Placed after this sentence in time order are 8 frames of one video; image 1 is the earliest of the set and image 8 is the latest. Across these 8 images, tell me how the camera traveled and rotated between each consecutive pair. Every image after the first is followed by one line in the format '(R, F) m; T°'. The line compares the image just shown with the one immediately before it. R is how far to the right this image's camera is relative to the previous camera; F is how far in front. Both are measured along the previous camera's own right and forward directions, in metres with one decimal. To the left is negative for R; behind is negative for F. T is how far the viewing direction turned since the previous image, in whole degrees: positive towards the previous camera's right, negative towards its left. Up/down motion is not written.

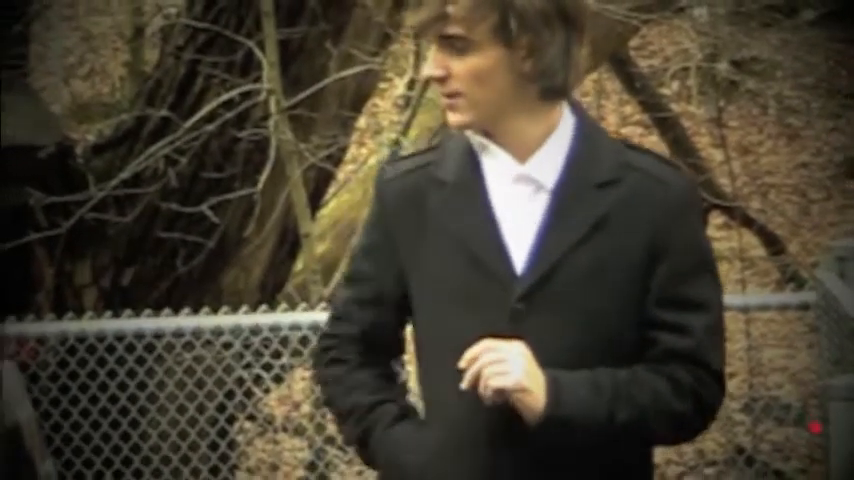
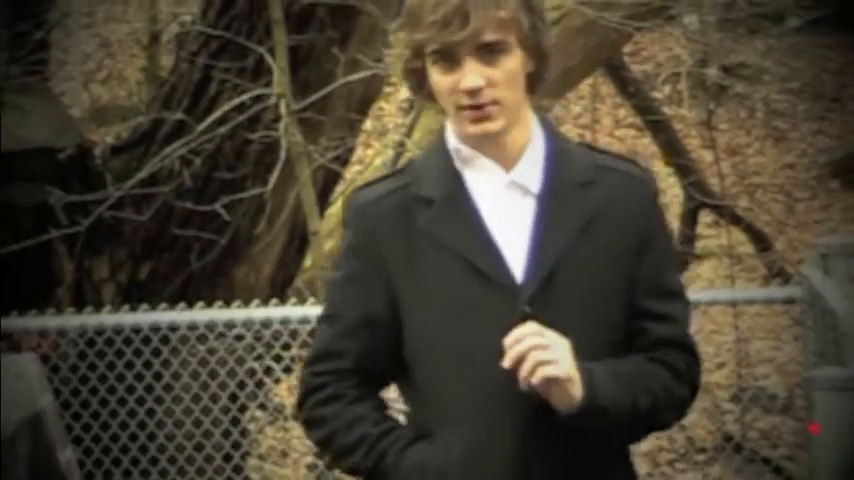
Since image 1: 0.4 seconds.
(0.0, -0.1) m; 0°
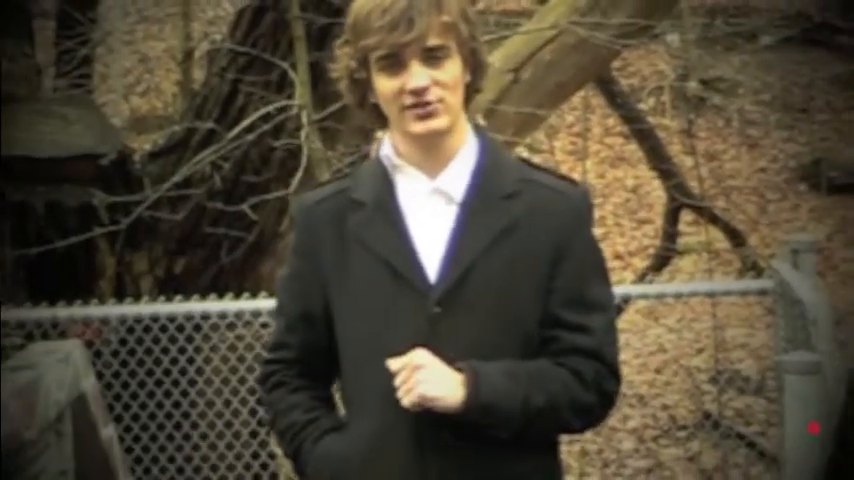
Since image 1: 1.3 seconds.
(0.0, -0.3) m; 0°
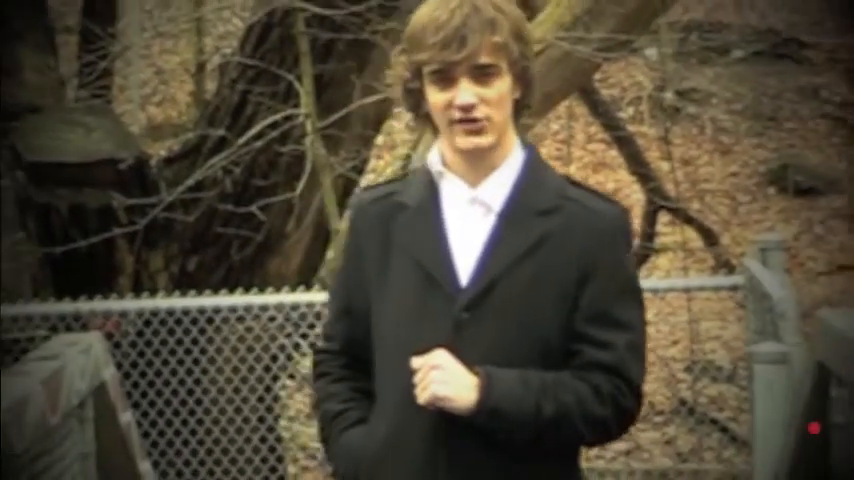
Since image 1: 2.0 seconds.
(0.0, -0.3) m; 0°
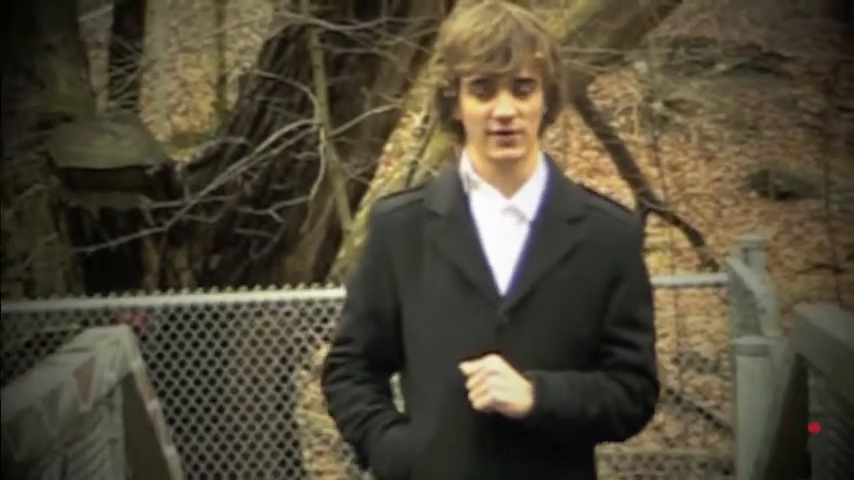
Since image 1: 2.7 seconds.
(0.0, -0.3) m; 0°
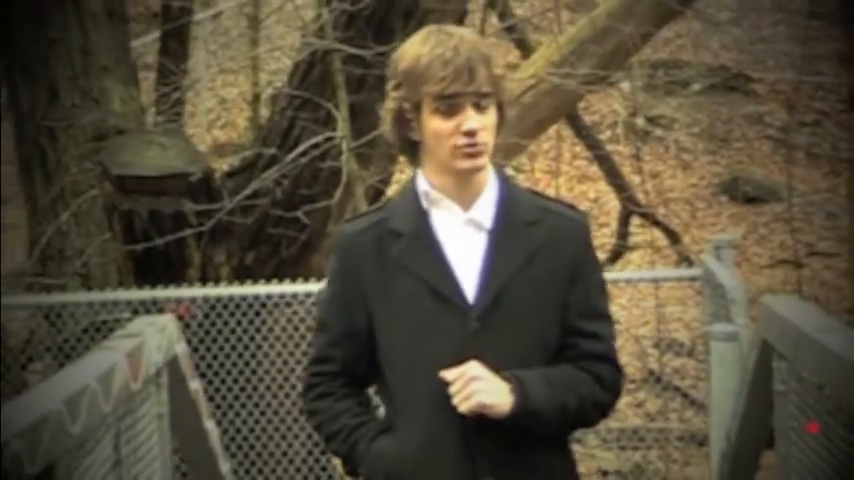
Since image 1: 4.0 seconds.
(-0.1, -0.6) m; 0°
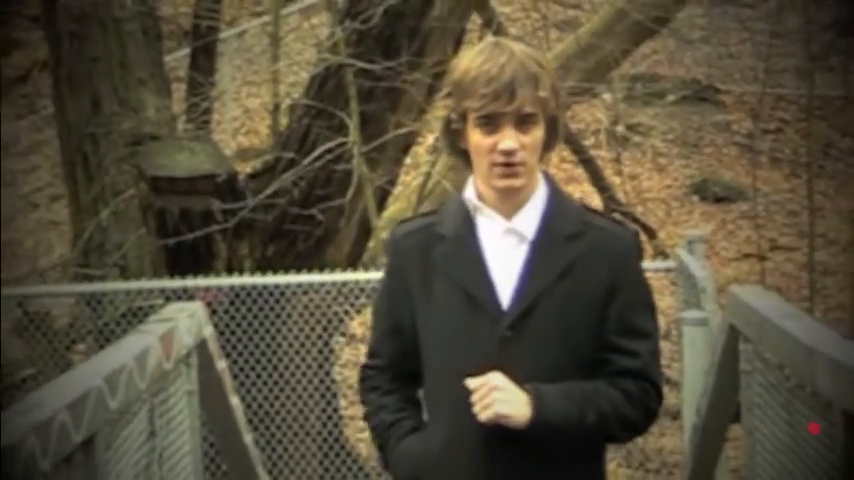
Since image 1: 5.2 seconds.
(0.0, -0.5) m; 0°
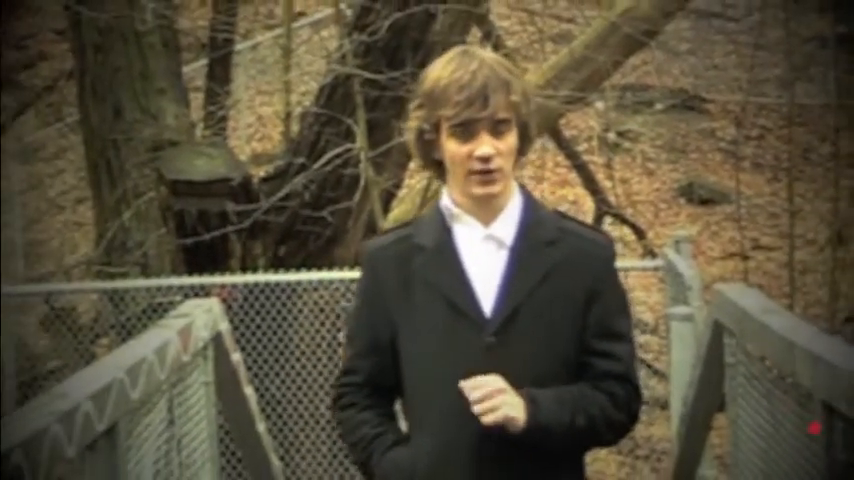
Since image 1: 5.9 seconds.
(0.0, -0.3) m; 0°
